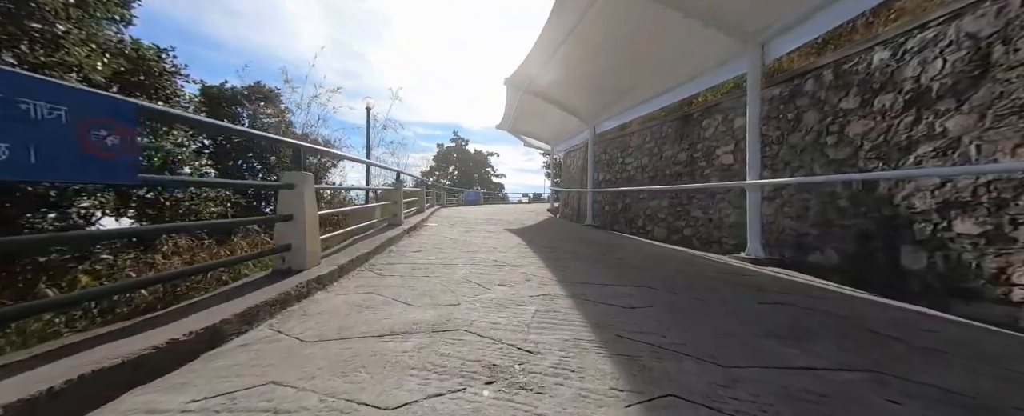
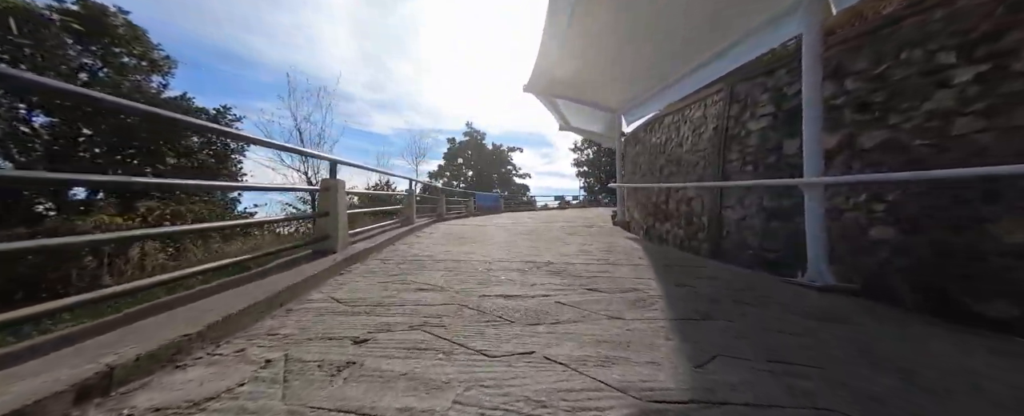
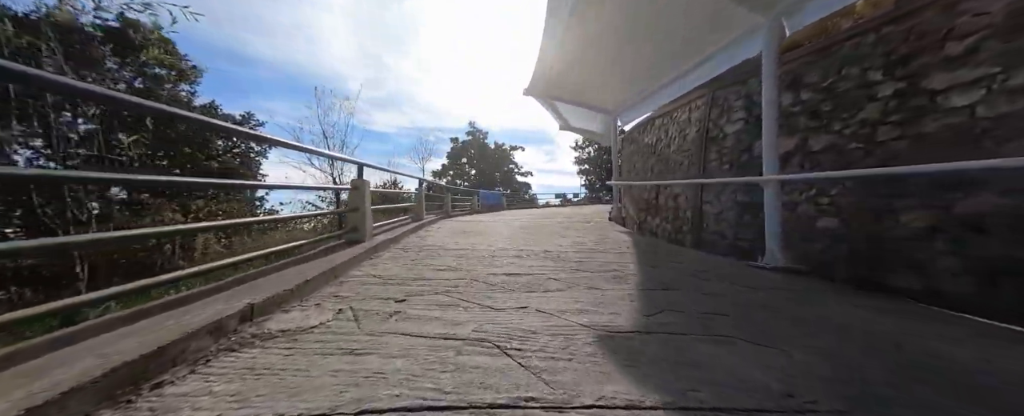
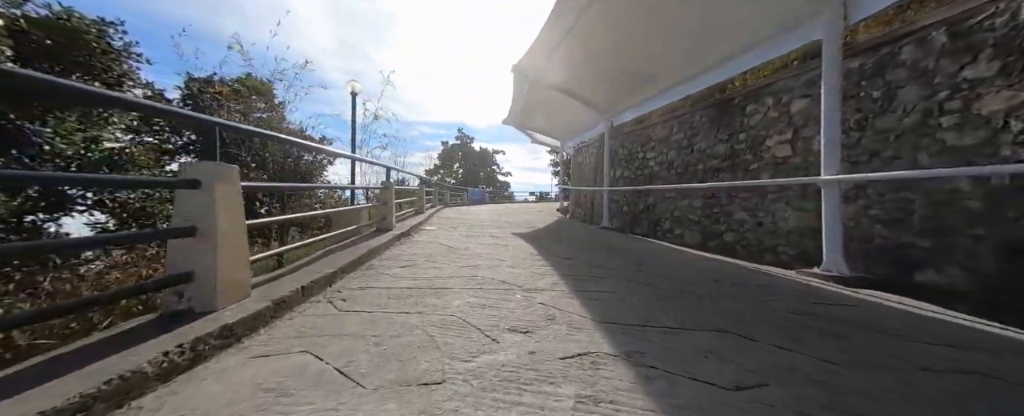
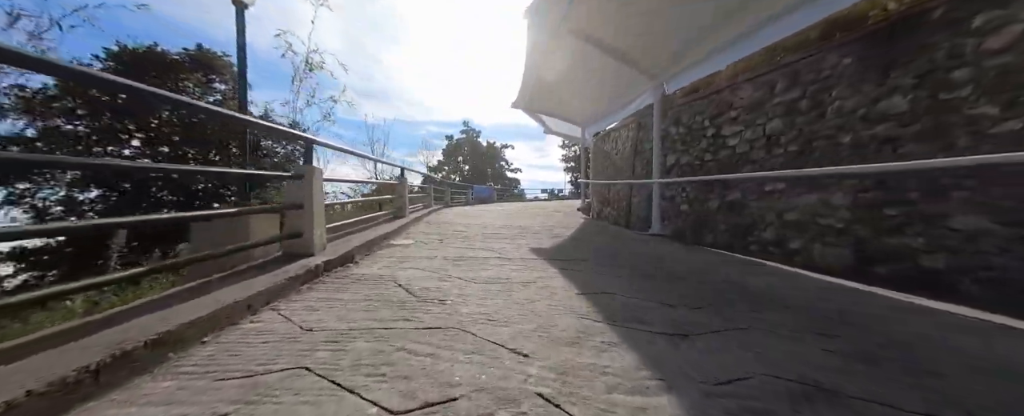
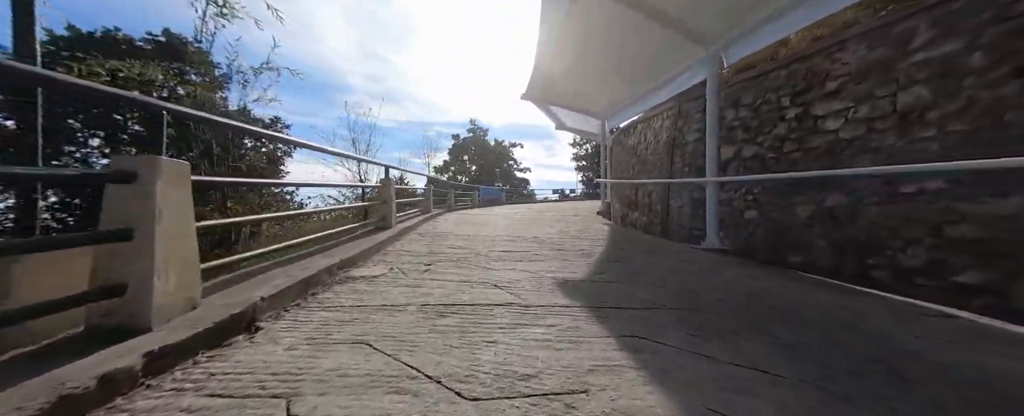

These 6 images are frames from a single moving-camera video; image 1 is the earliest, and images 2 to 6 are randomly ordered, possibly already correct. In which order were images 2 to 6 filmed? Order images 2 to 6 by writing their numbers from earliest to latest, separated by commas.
4, 5, 6, 3, 2
